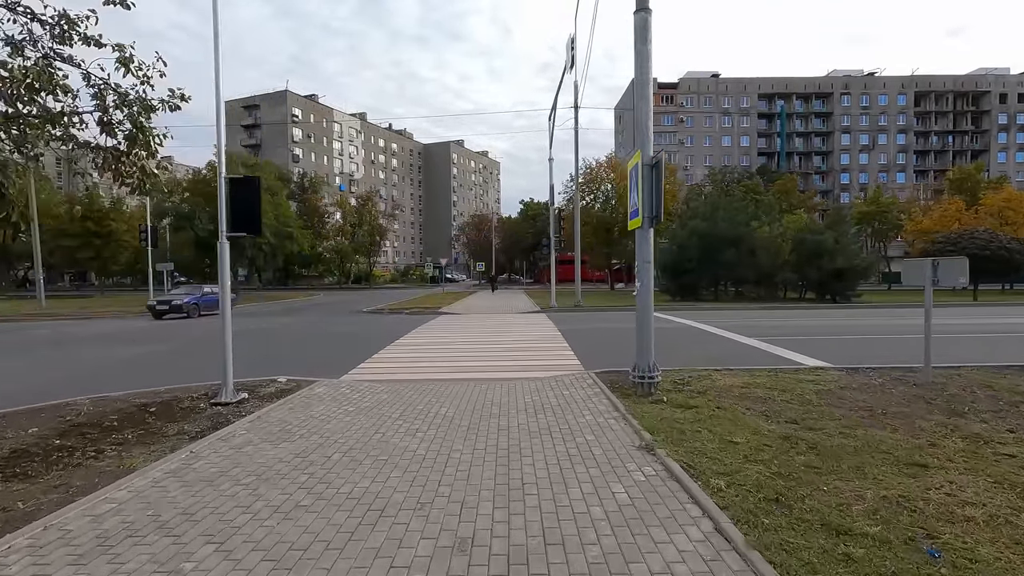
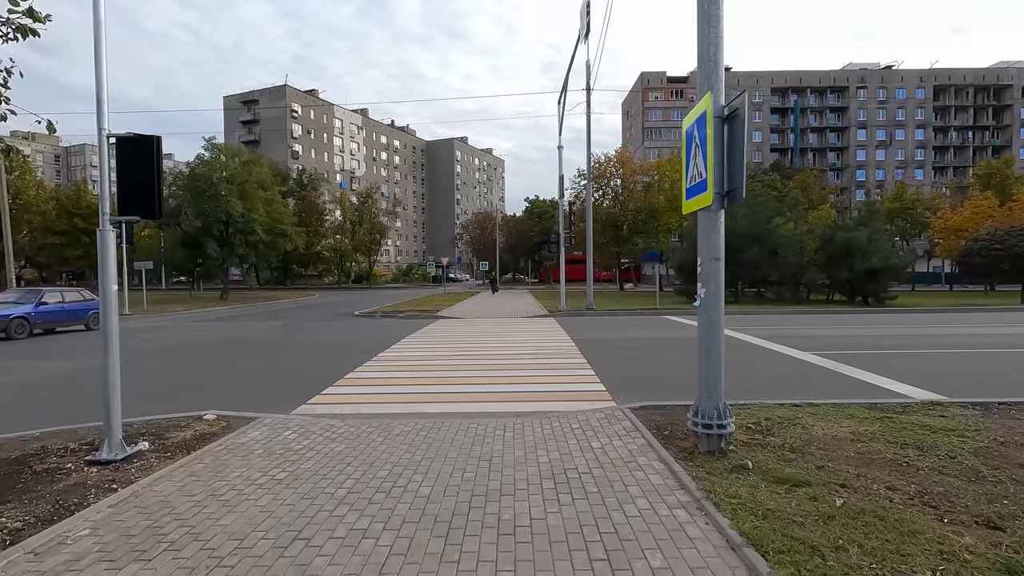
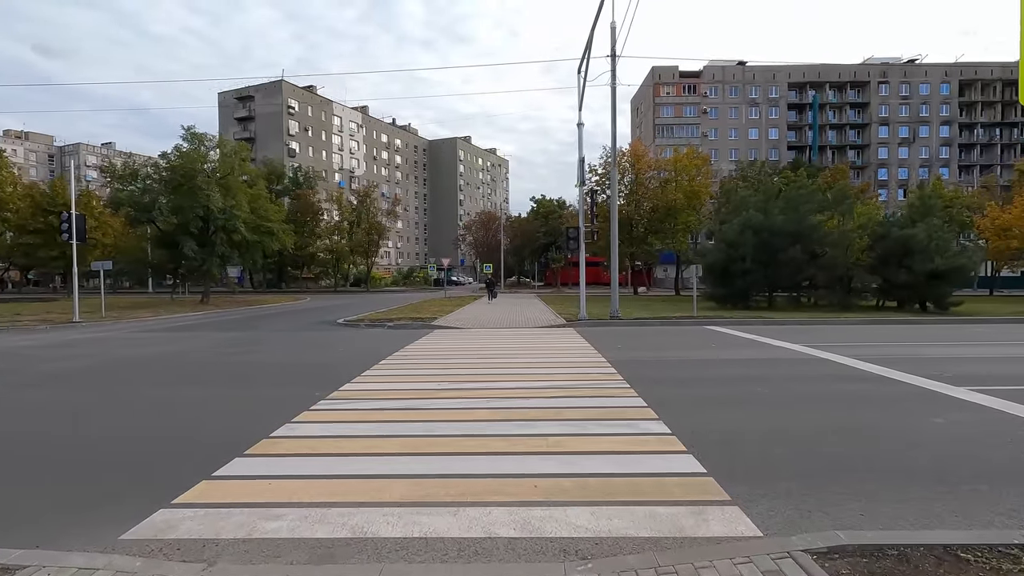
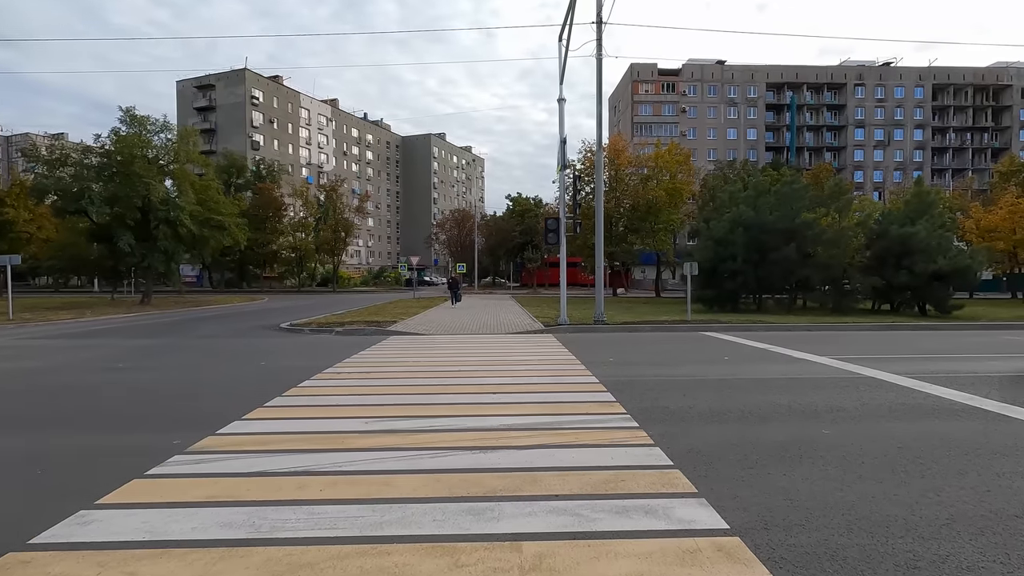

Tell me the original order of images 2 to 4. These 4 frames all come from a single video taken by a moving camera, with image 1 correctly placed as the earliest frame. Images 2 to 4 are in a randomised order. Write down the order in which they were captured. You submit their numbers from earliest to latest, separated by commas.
2, 3, 4
